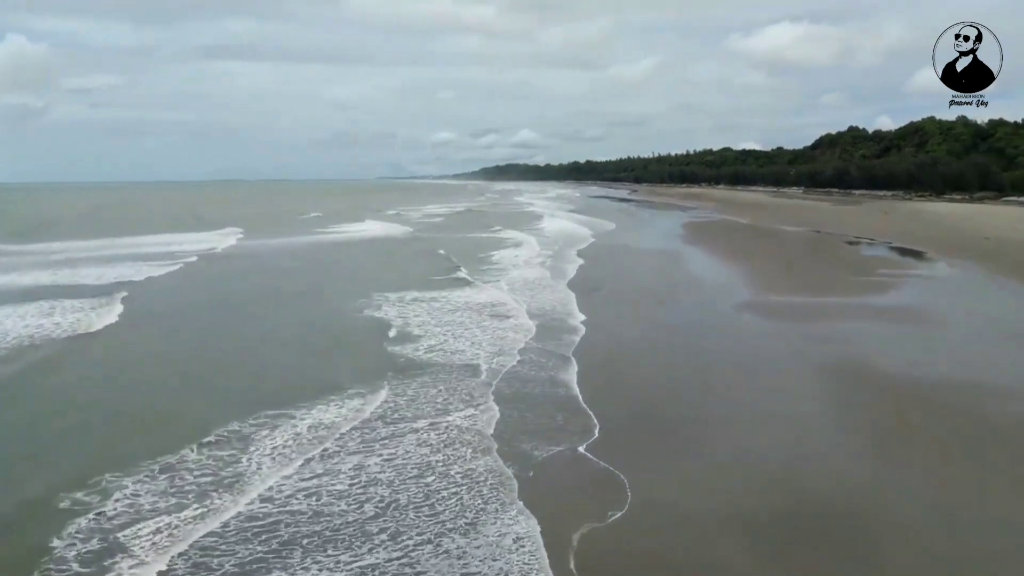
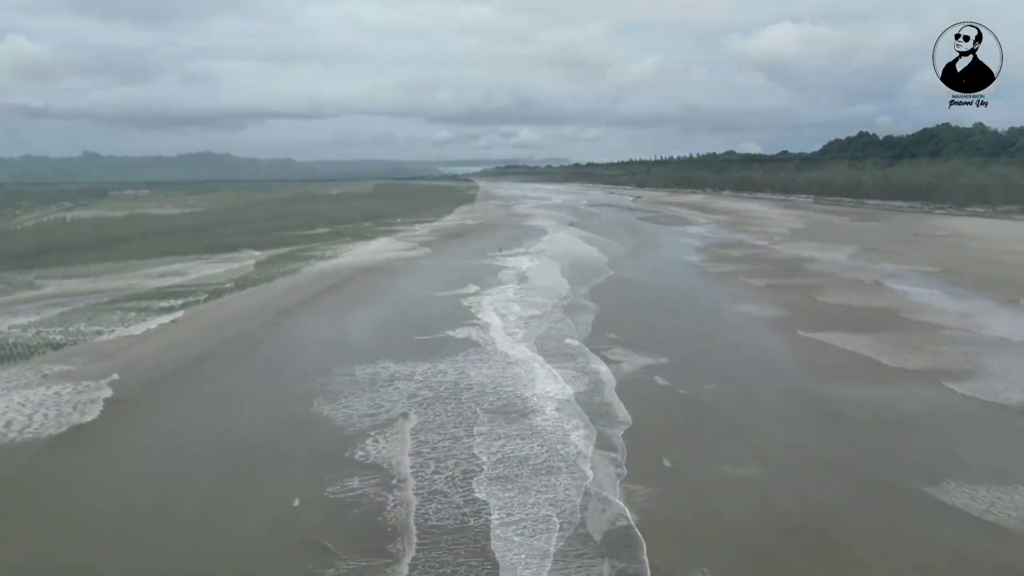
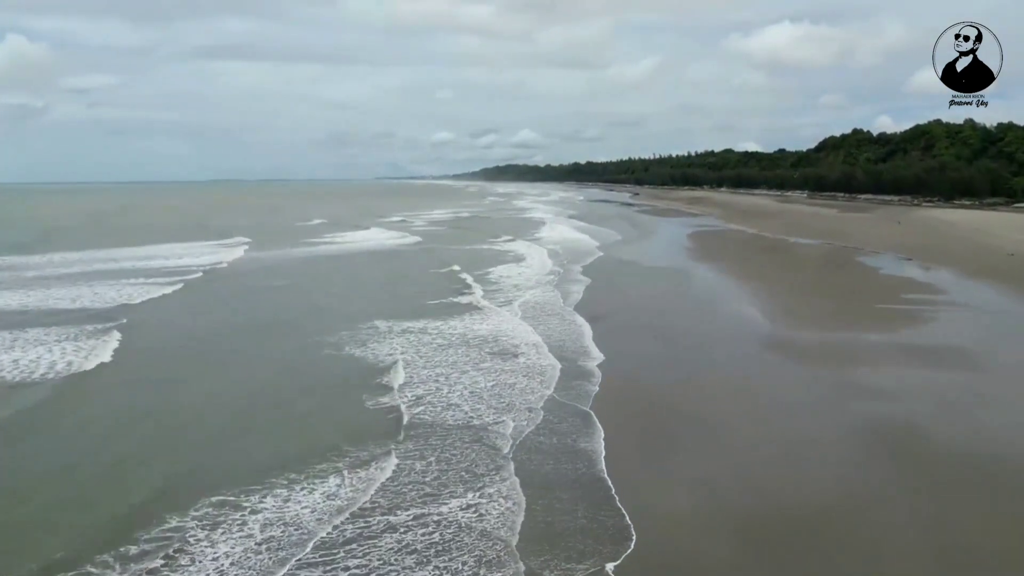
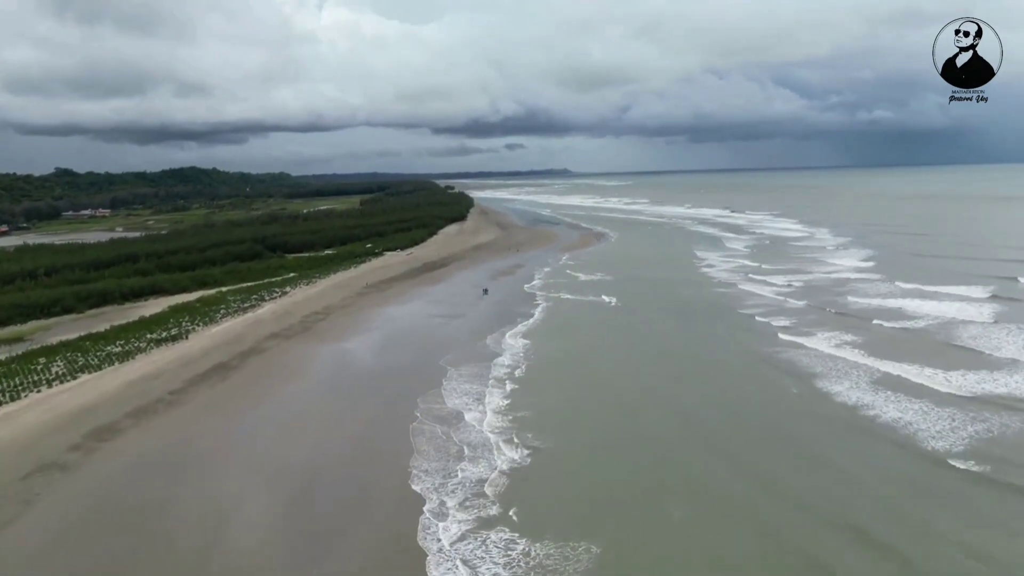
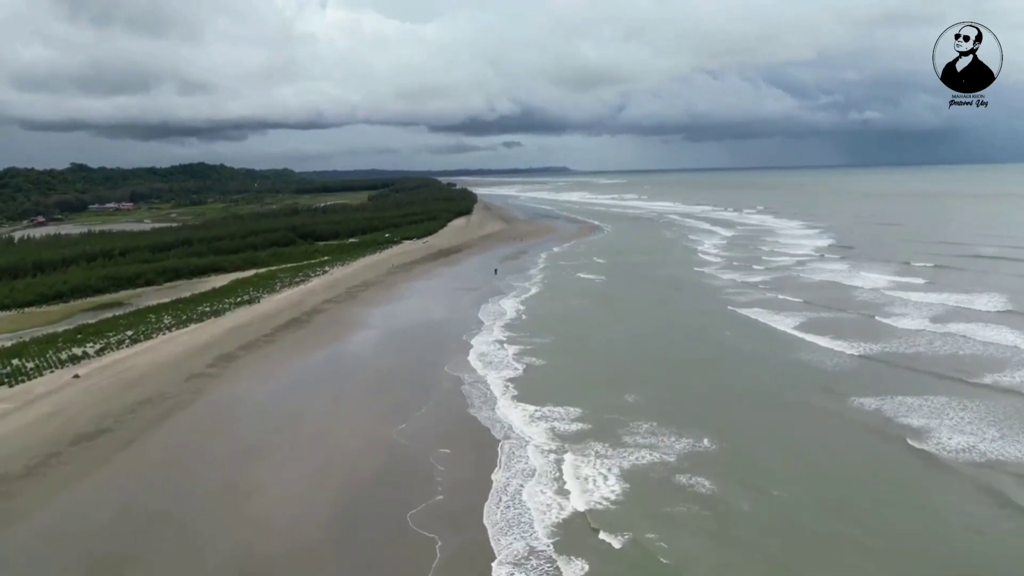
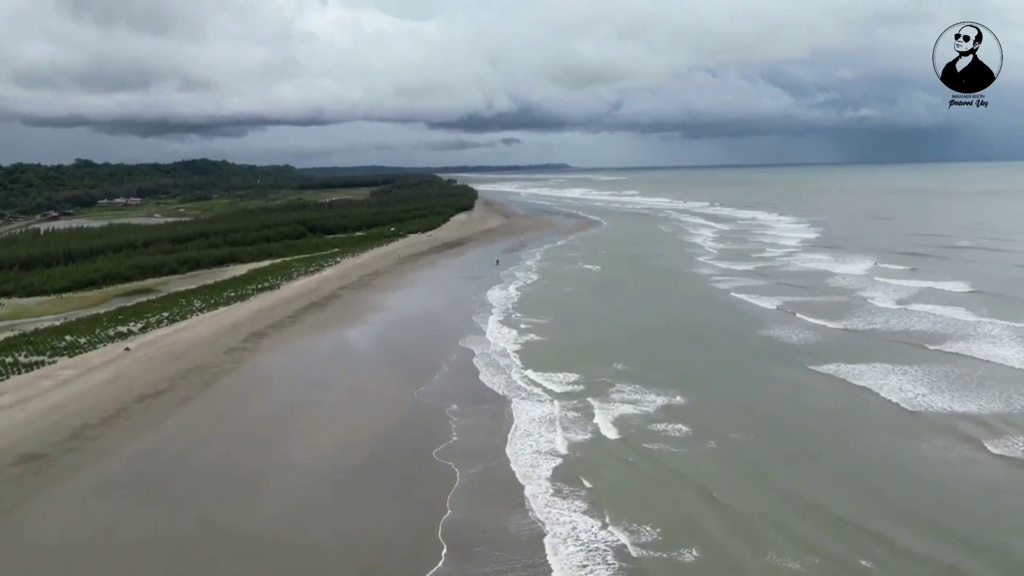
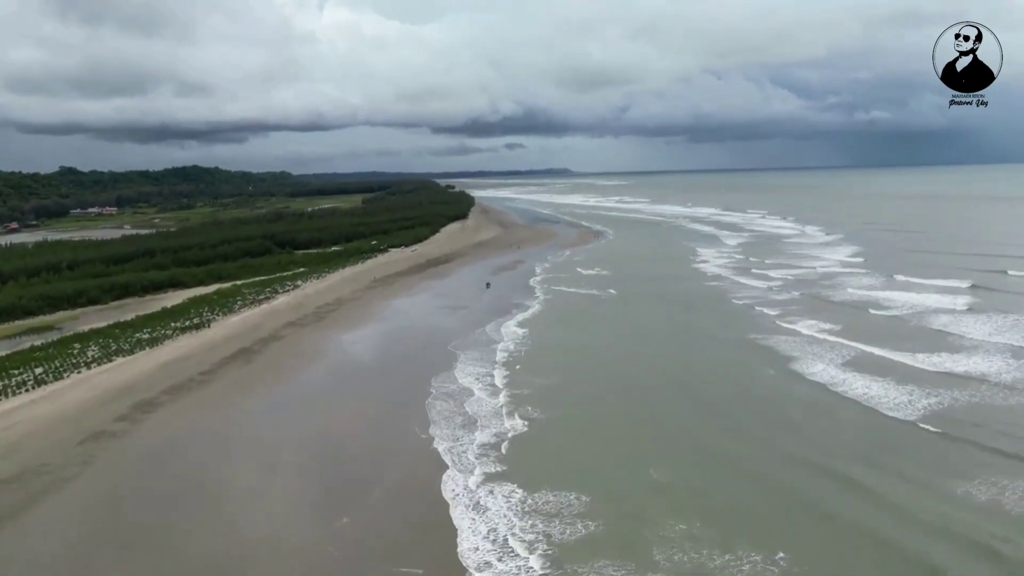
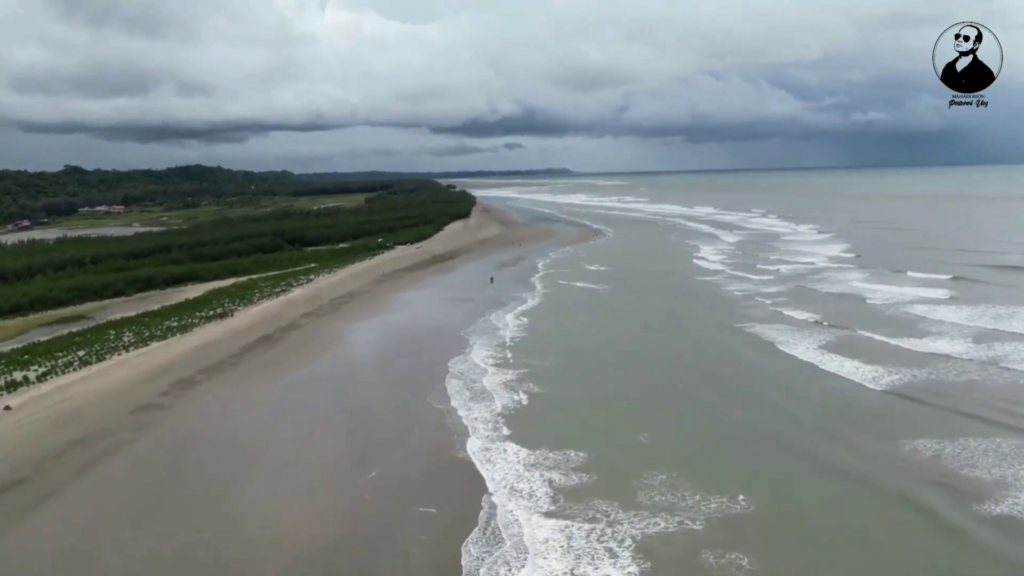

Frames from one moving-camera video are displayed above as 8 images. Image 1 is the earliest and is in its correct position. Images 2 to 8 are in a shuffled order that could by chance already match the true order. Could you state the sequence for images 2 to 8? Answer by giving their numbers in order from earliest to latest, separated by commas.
3, 2, 6, 5, 8, 7, 4
